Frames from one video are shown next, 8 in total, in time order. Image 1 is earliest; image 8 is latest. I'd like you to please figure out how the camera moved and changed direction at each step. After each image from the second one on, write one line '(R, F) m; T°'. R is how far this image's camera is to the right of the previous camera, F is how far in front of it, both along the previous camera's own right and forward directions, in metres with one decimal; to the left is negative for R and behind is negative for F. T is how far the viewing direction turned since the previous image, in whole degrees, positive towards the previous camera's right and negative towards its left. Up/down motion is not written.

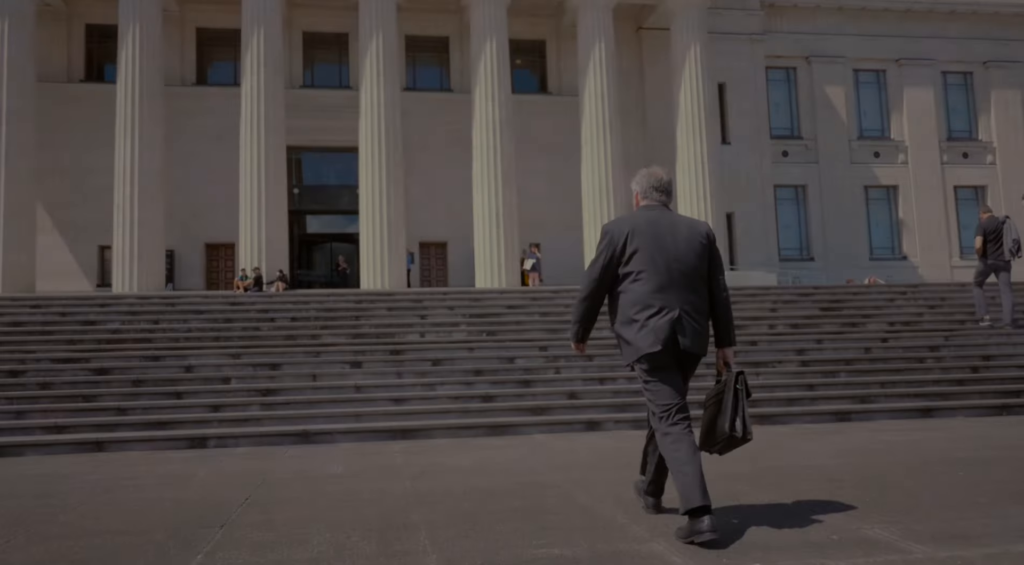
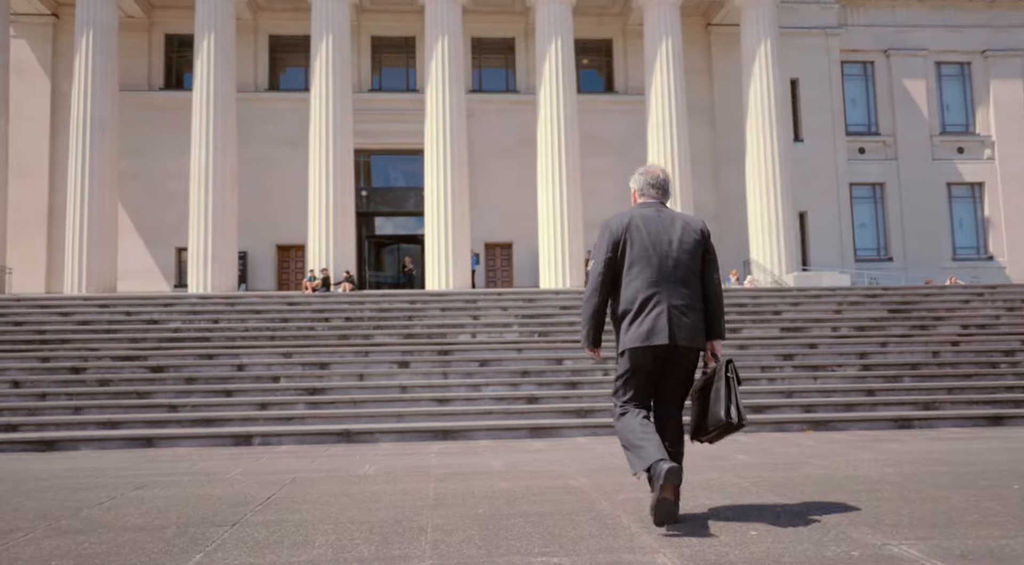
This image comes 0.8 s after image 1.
(+0.3, +0.1) m; -5°
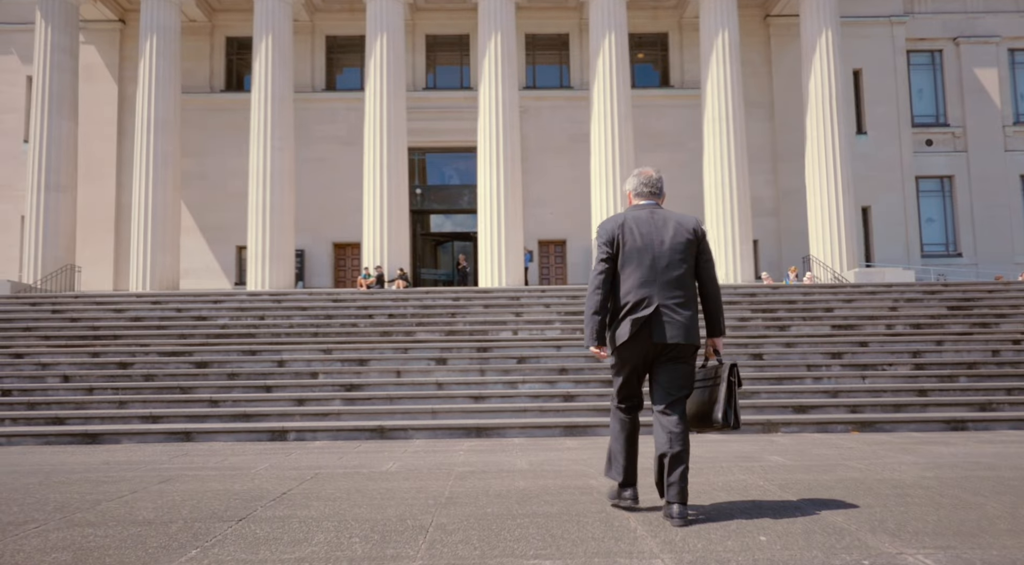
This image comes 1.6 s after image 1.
(+0.3, +0.1) m; -4°
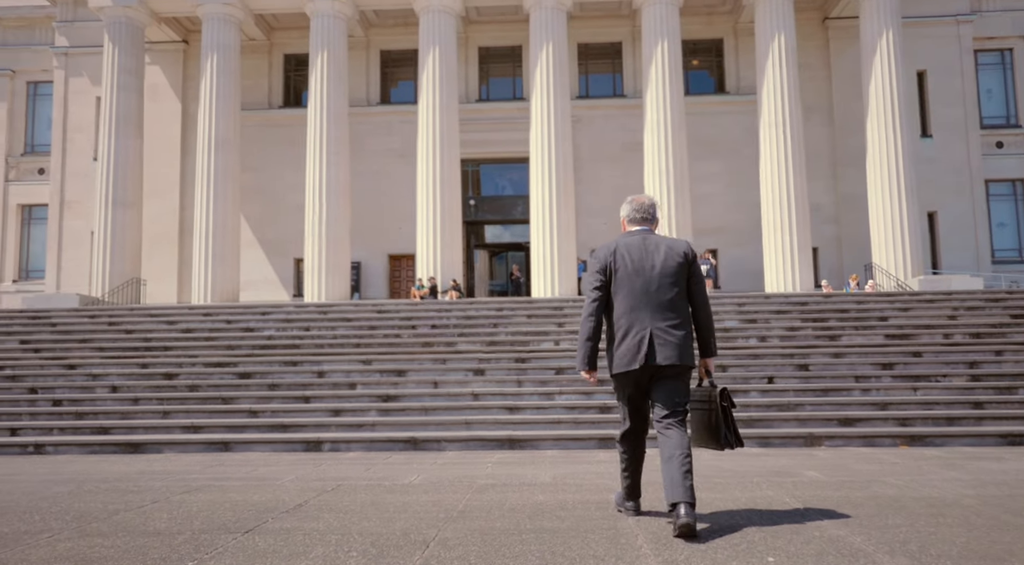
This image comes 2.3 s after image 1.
(+0.3, +0.1) m; -4°
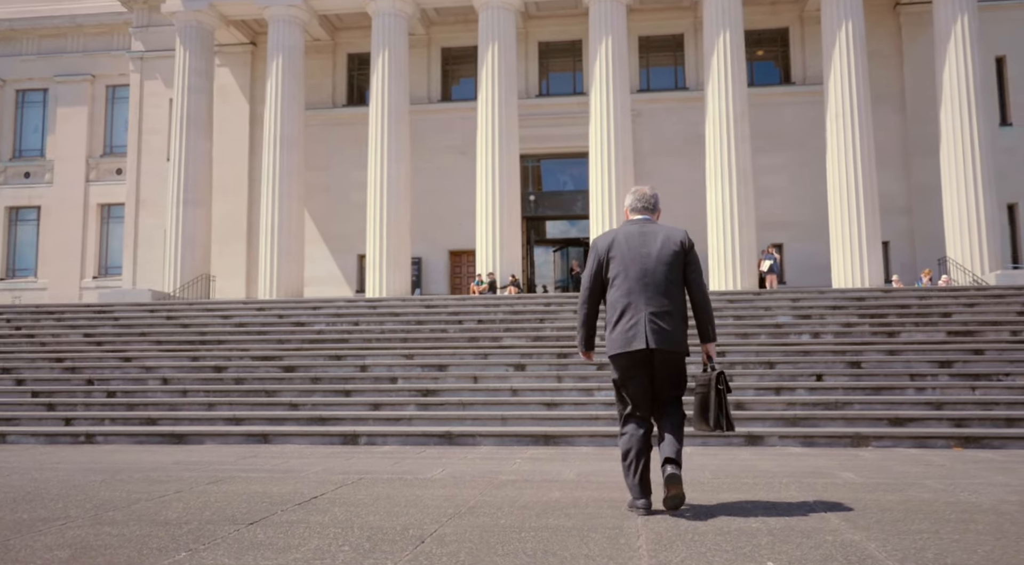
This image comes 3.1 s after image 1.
(+0.4, +0.1) m; -4°
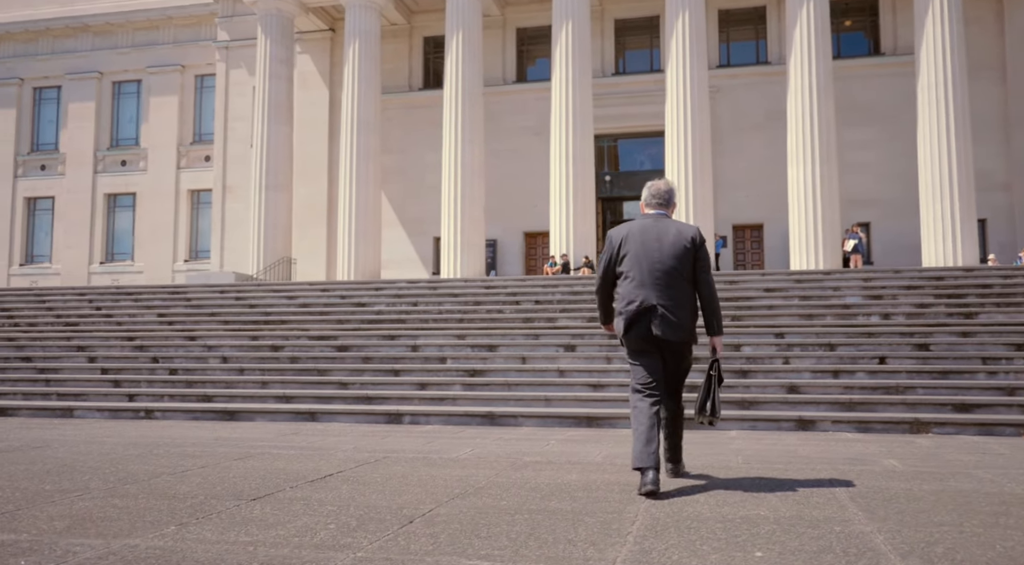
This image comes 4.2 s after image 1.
(+0.5, +0.2) m; -6°
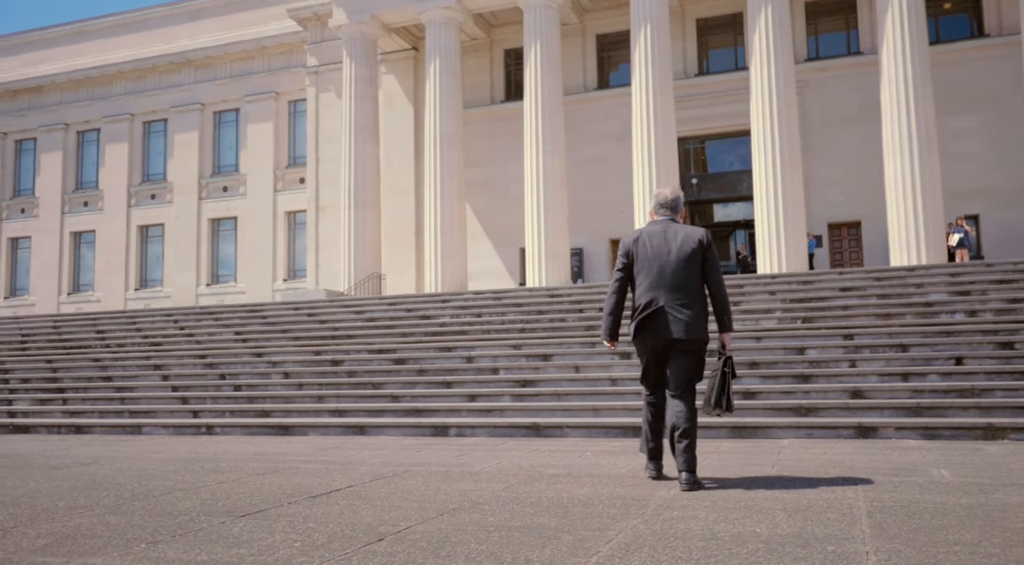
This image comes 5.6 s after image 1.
(+0.6, +0.2) m; -7°
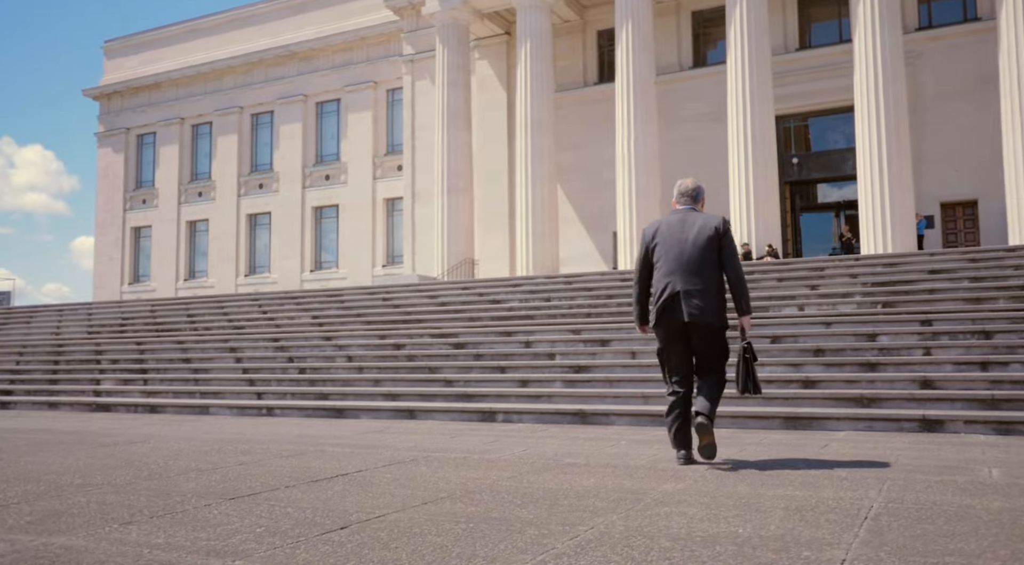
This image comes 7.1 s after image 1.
(+0.6, +0.3) m; -7°
